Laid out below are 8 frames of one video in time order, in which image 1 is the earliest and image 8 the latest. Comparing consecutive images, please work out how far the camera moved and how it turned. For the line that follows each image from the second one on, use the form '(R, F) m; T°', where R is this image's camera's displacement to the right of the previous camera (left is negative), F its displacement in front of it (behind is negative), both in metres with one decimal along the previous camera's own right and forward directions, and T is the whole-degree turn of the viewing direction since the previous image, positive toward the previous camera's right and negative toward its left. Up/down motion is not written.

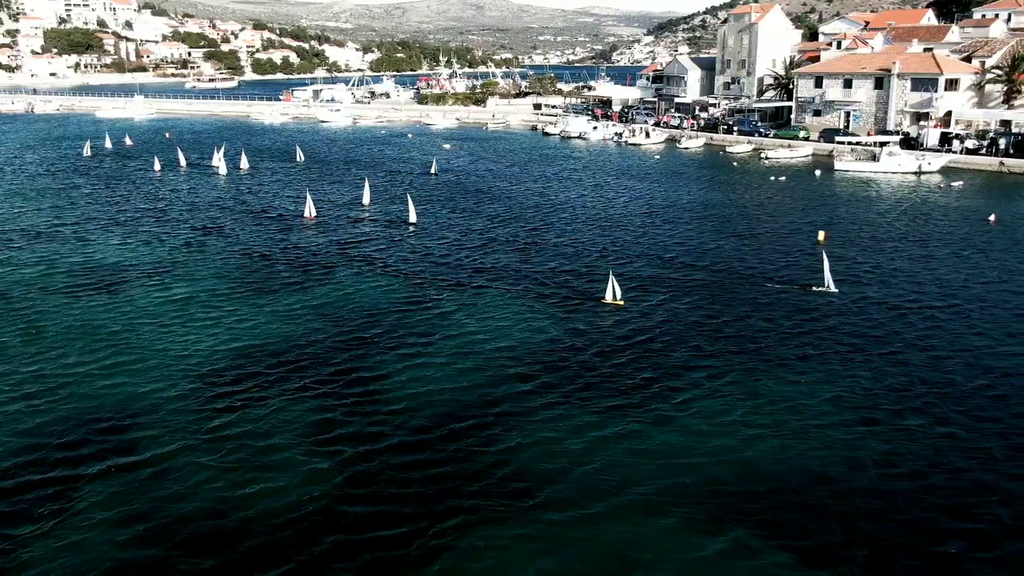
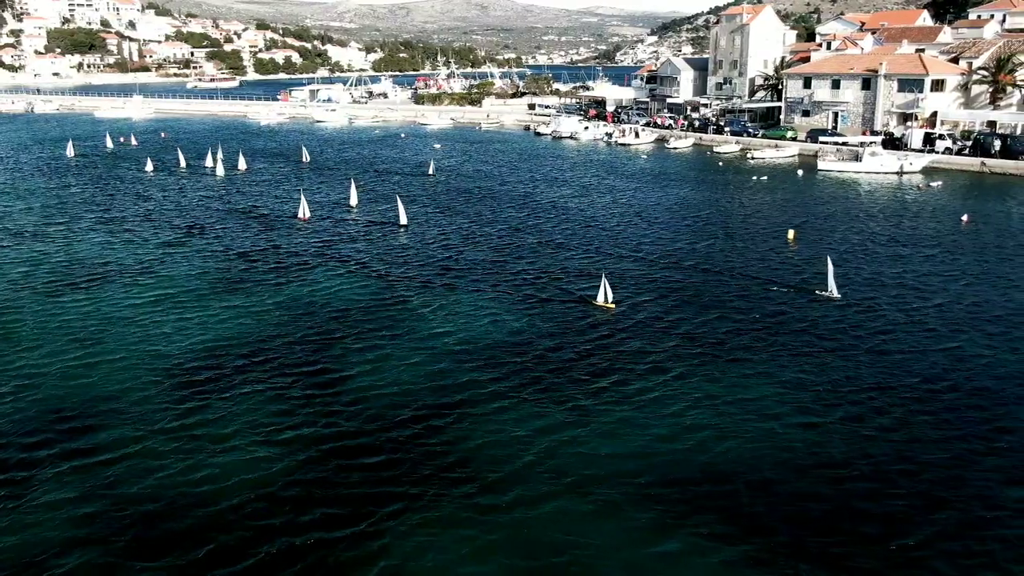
(+1.1, -0.3) m; 0°
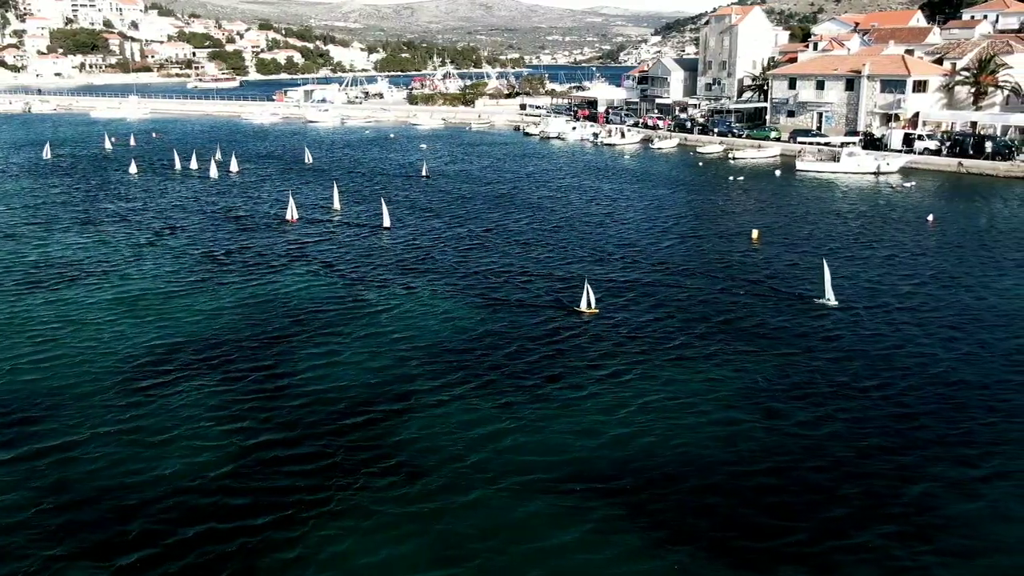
(+1.4, +0.1) m; 0°
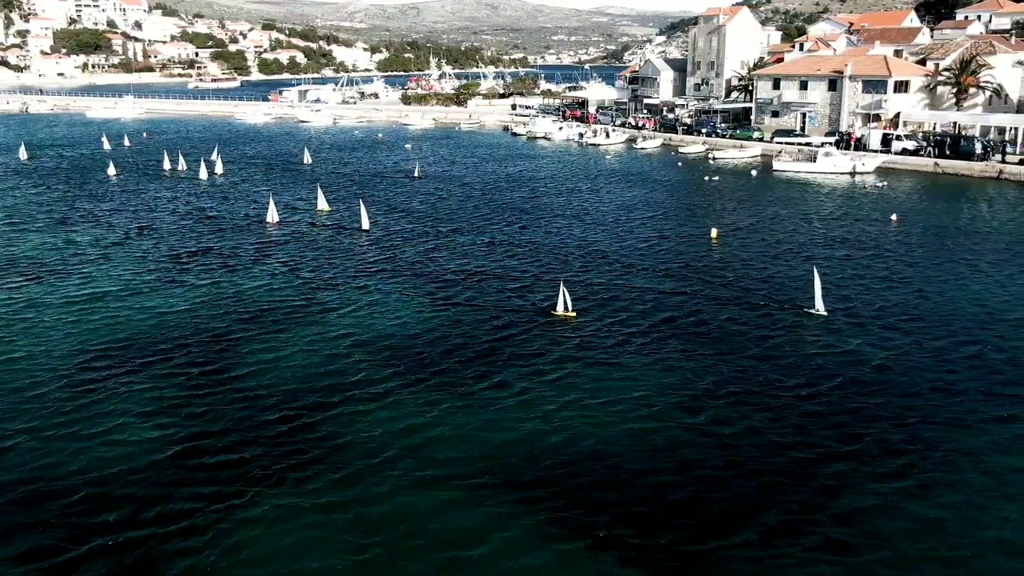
(+1.6, +0.2) m; 0°
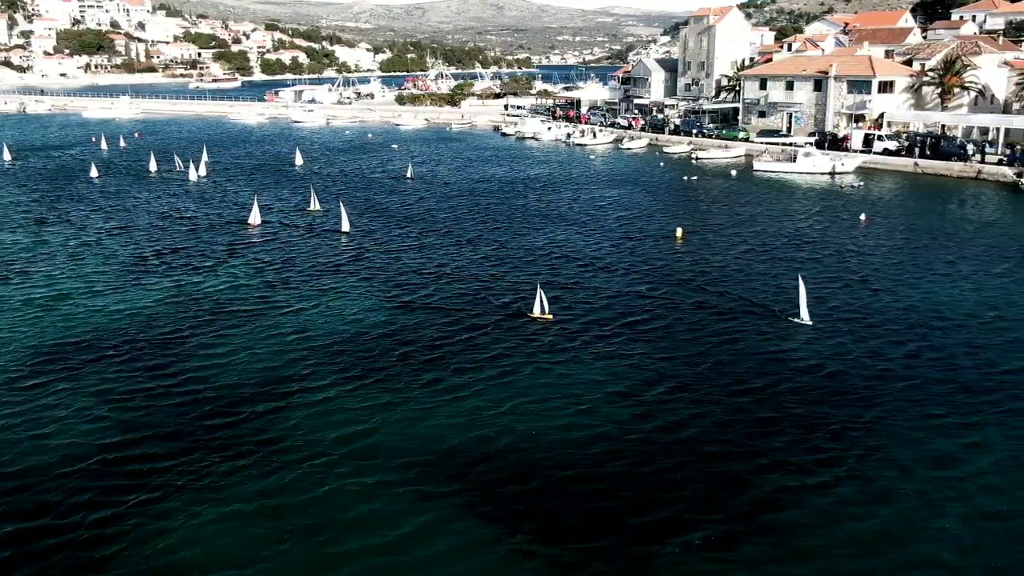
(+1.4, +0.2) m; 0°
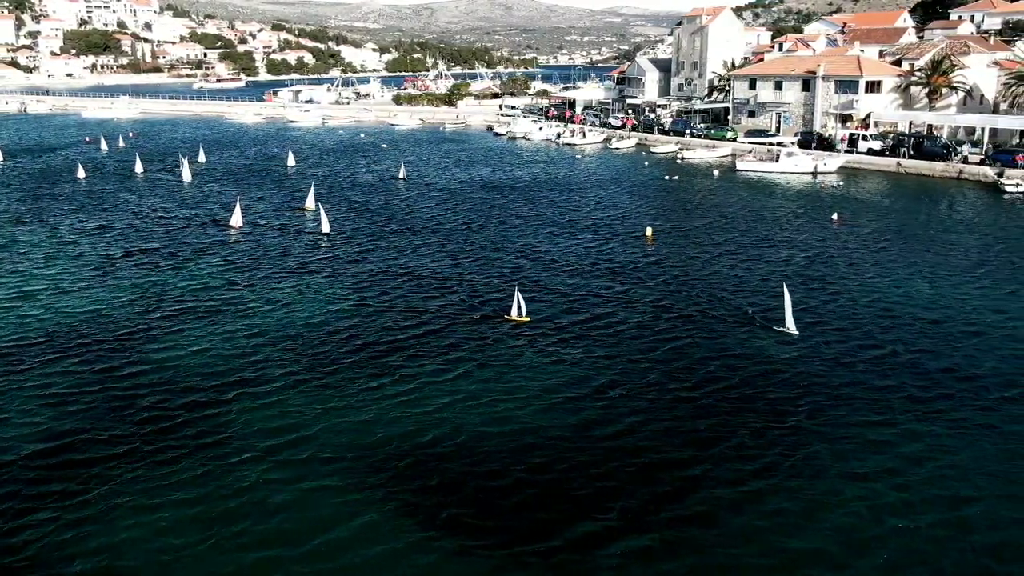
(+1.4, +0.2) m; 0°
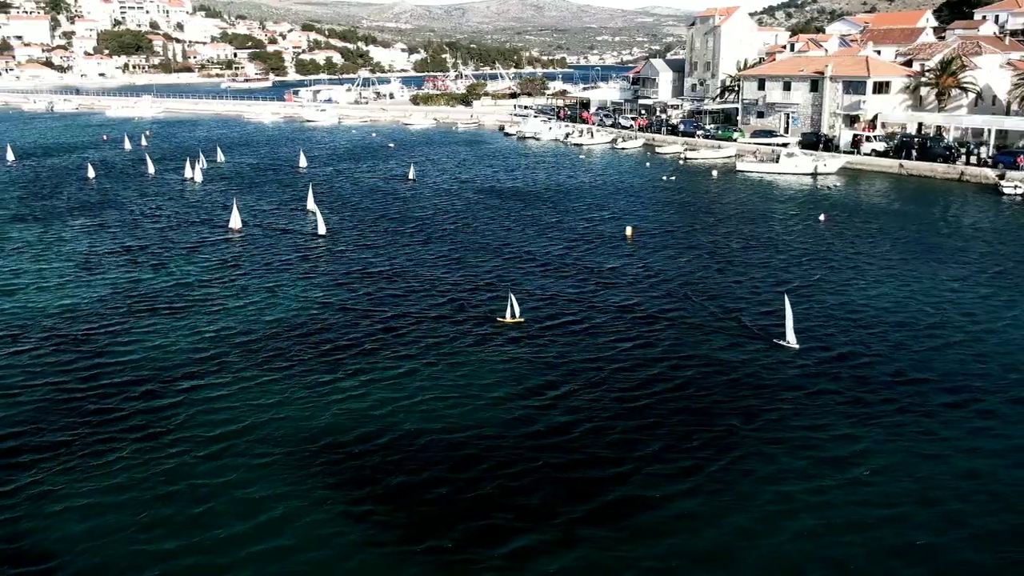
(+1.7, +0.3) m; -1°
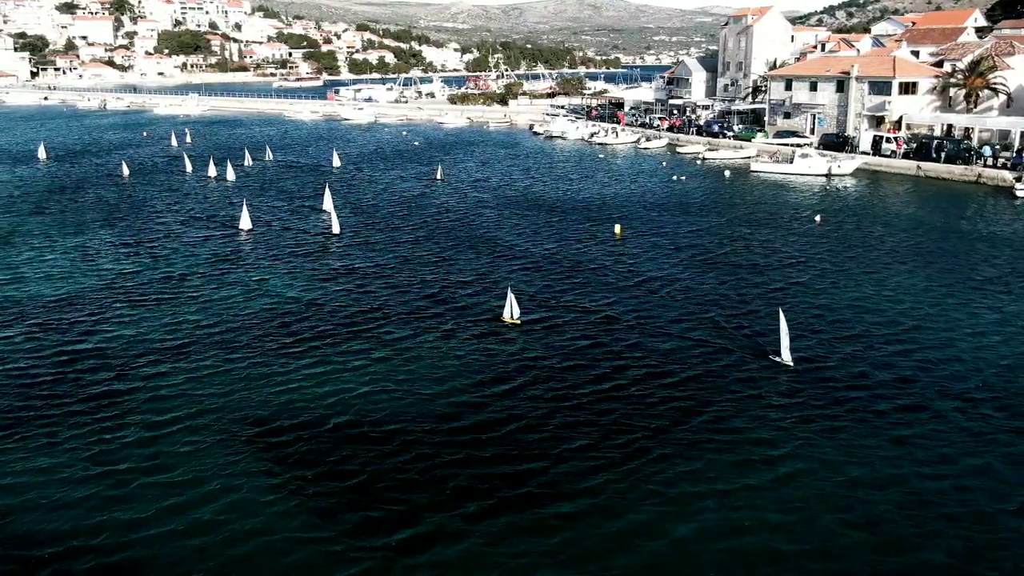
(+2.2, +0.1) m; -2°
